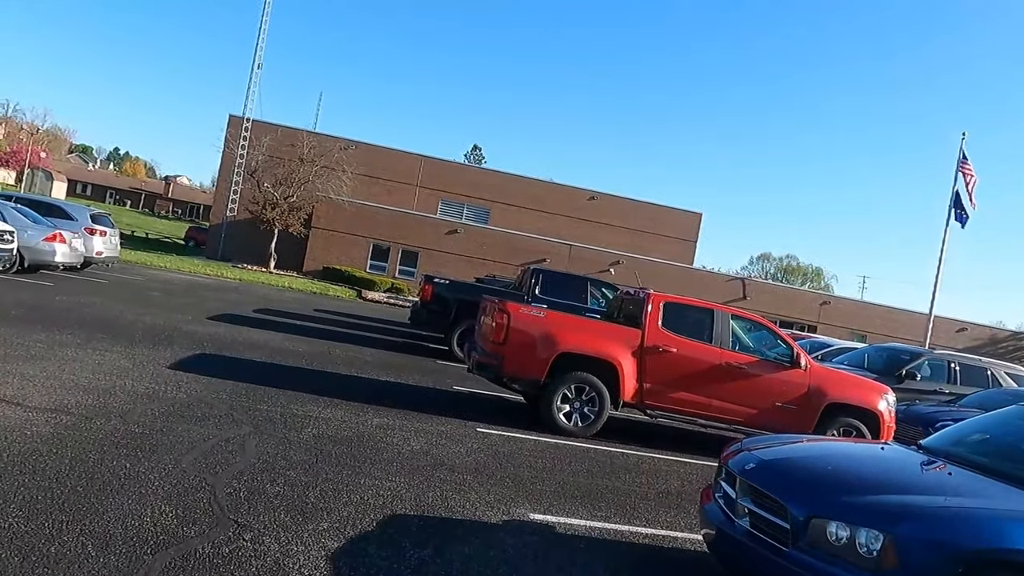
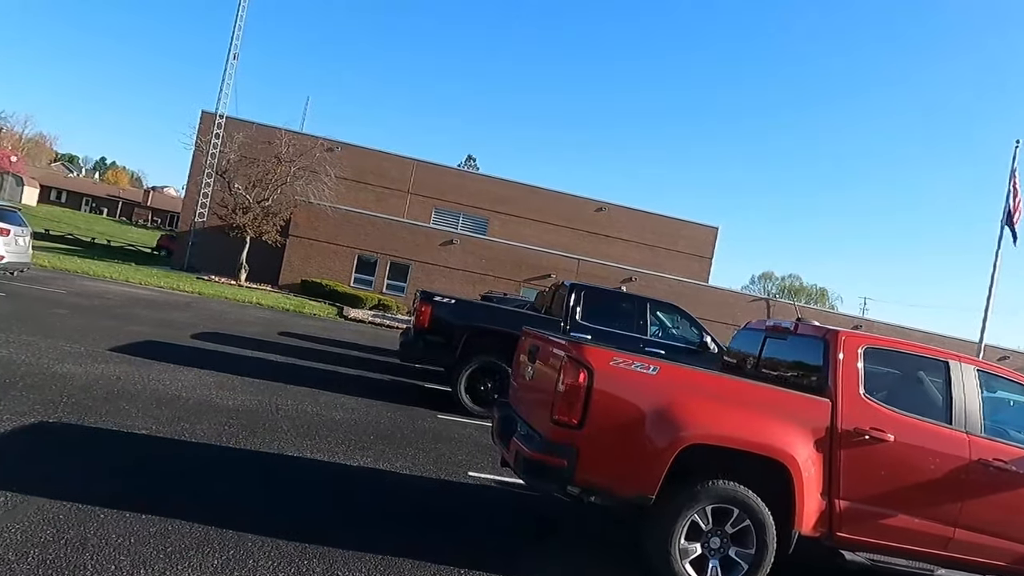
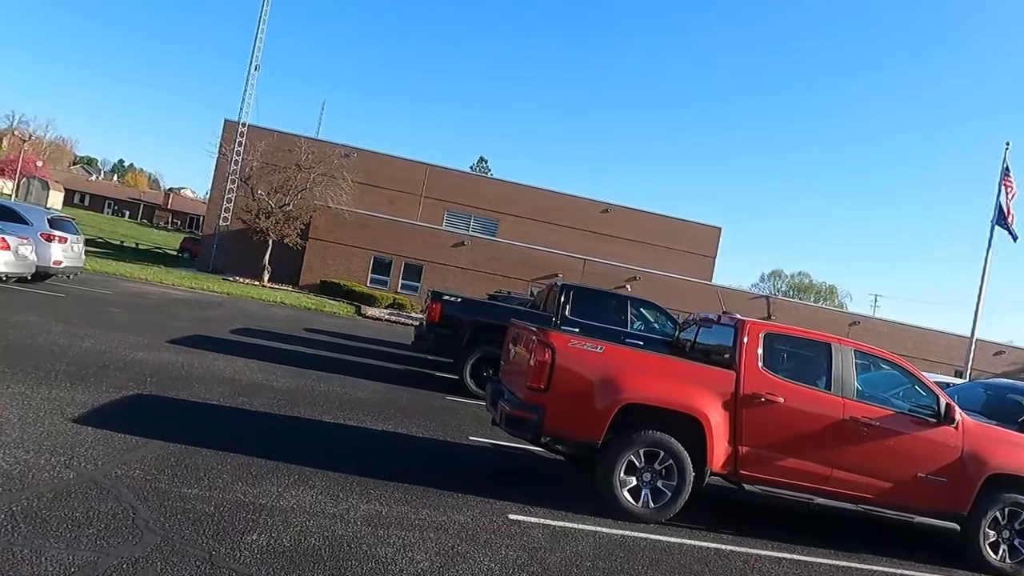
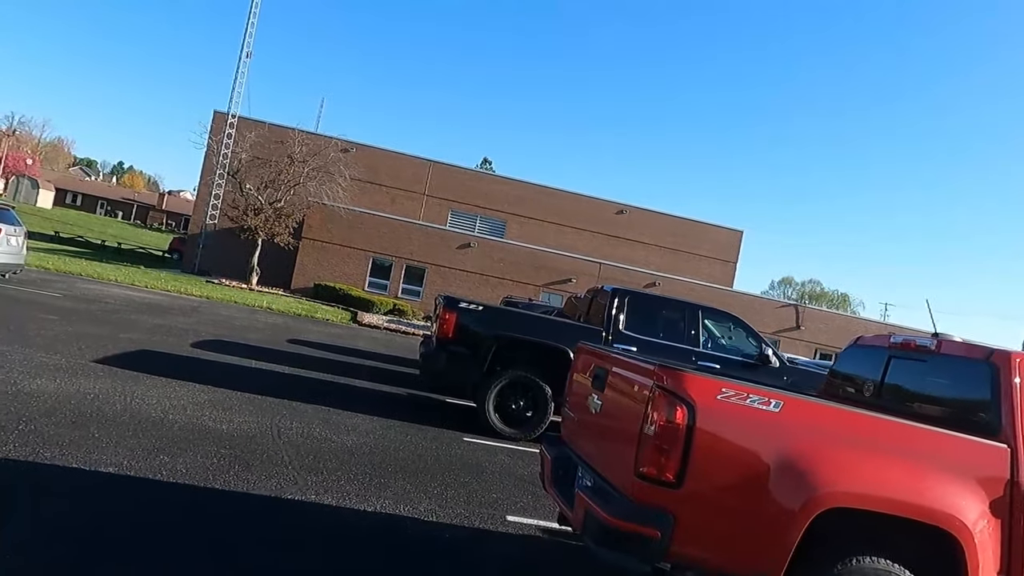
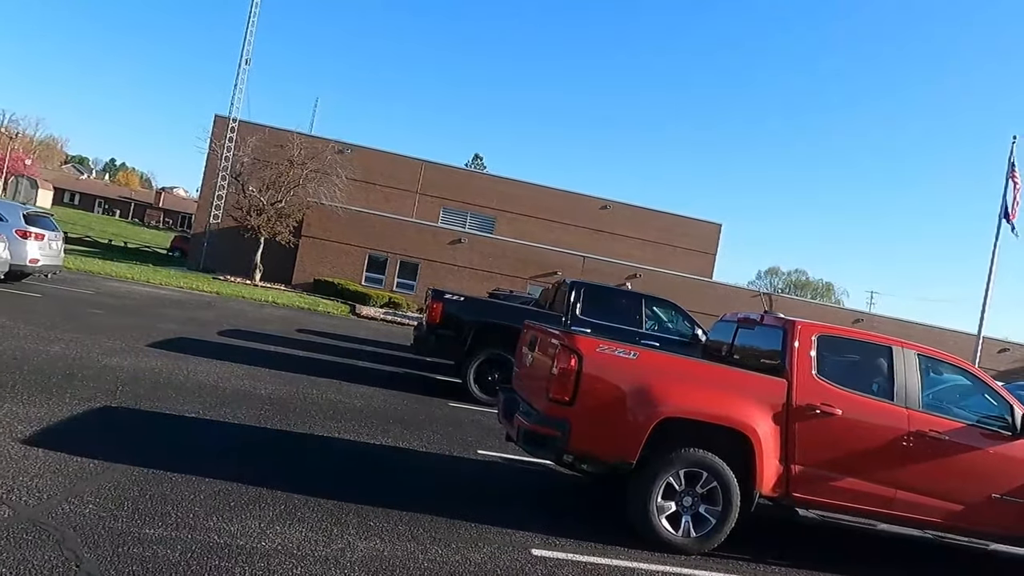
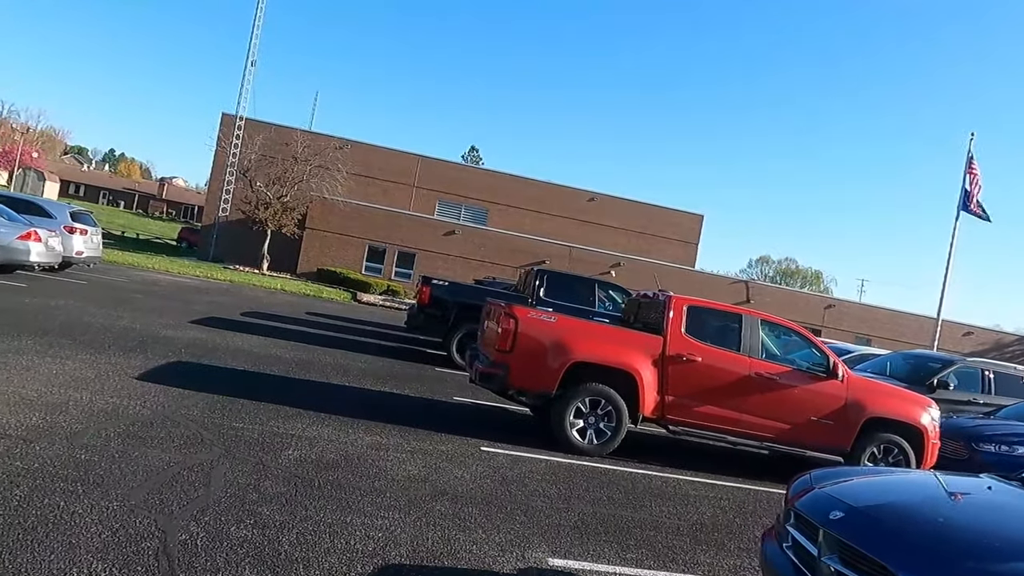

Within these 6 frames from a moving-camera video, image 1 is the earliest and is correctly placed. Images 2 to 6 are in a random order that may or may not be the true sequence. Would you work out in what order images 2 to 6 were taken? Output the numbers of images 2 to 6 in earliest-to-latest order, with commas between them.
6, 3, 5, 2, 4
